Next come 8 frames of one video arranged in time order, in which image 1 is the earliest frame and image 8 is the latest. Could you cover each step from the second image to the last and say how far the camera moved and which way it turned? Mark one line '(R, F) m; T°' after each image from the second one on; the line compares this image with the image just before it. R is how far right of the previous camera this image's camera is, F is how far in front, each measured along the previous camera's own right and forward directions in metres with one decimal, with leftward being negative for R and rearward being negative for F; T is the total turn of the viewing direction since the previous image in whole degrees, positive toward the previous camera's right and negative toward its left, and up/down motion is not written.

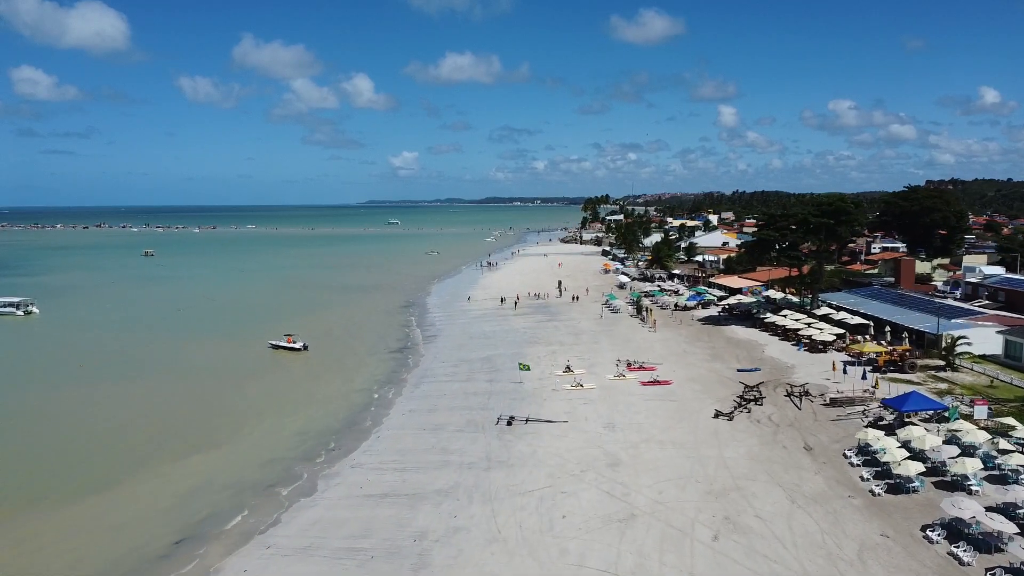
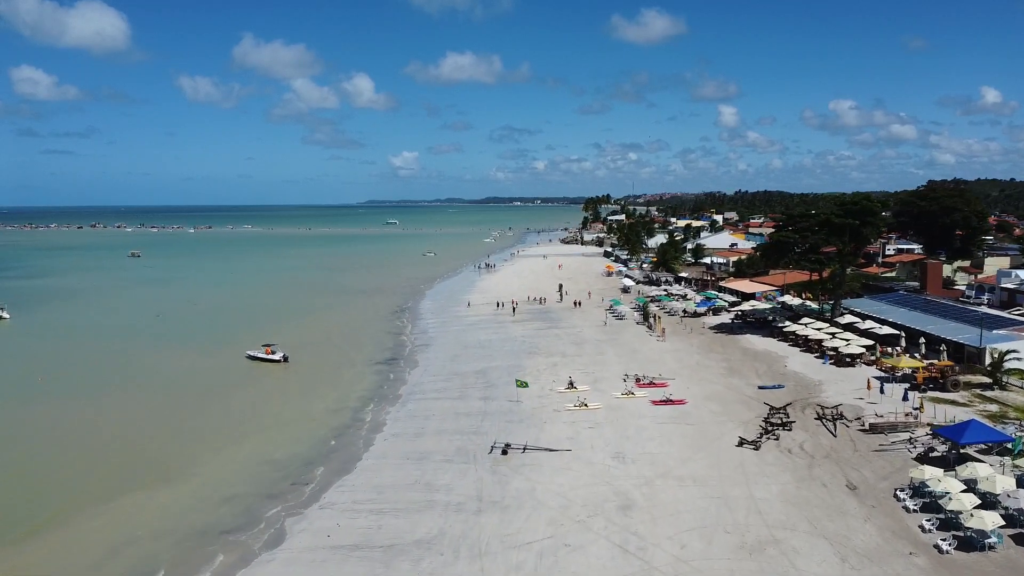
(+0.2, +2.9) m; 0°
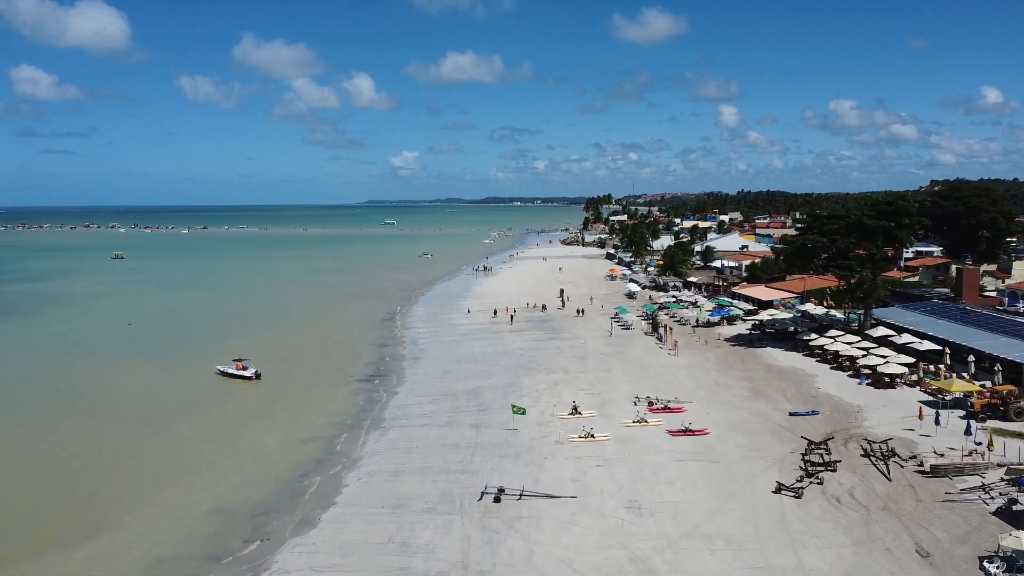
(+0.2, +3.3) m; 0°
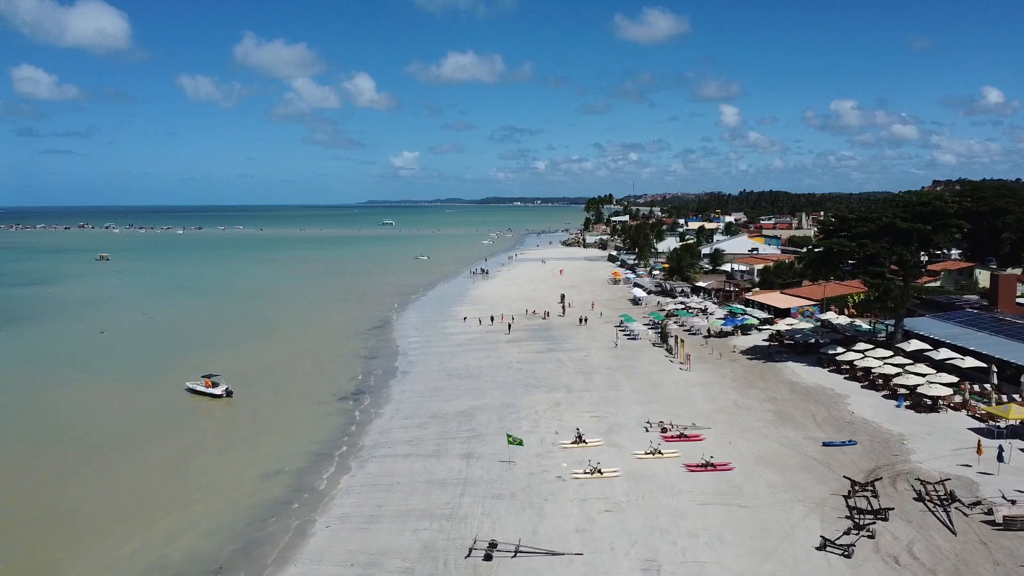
(+0.2, +2.8) m; 0°
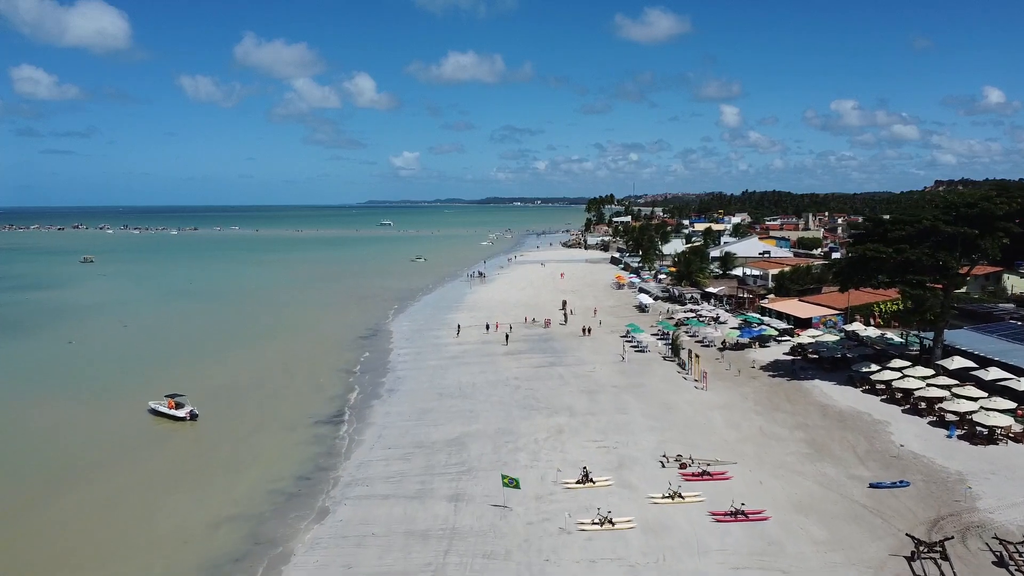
(+0.1, +2.9) m; 0°
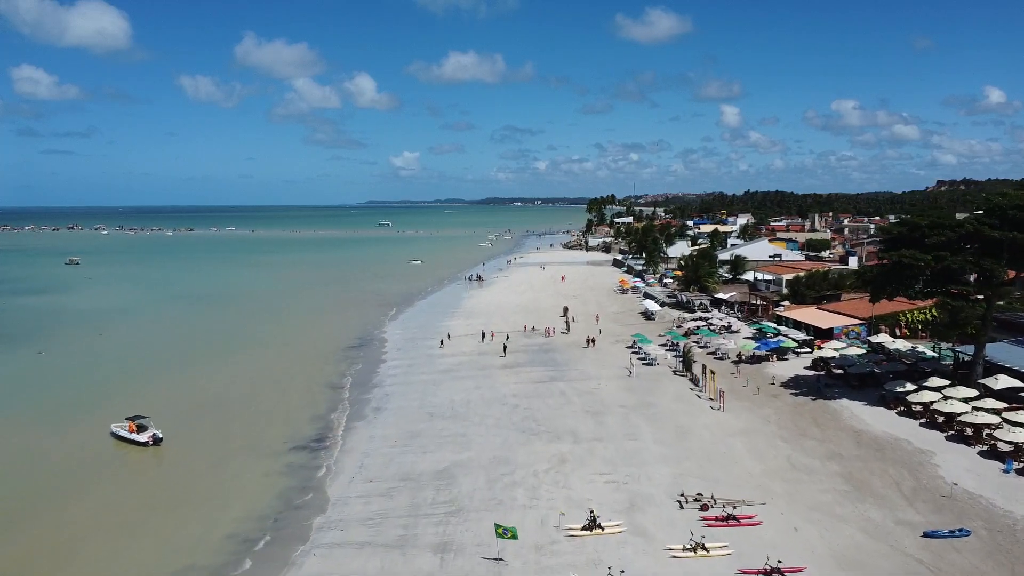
(+0.1, +2.5) m; 0°
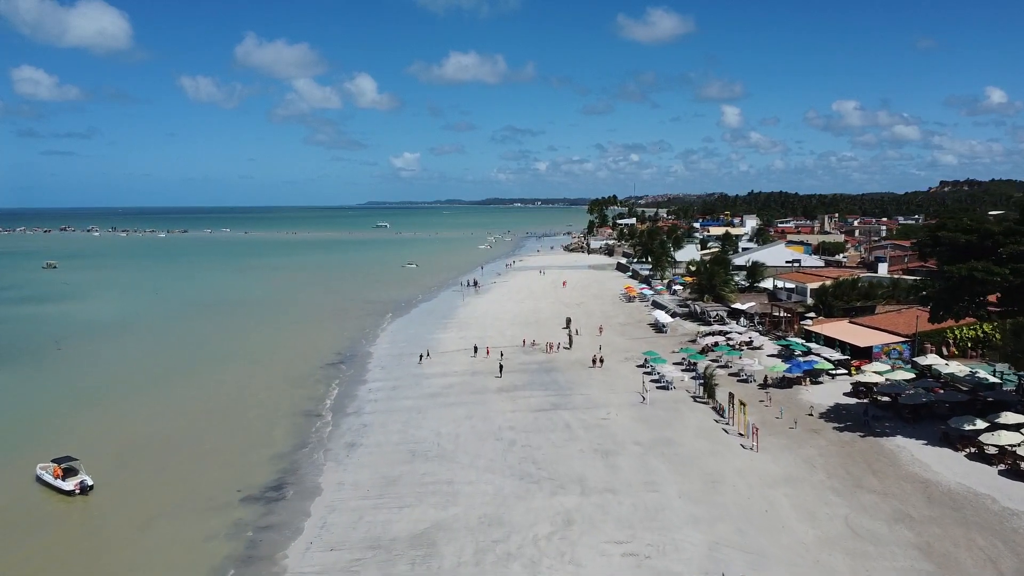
(+0.2, +3.7) m; 0°
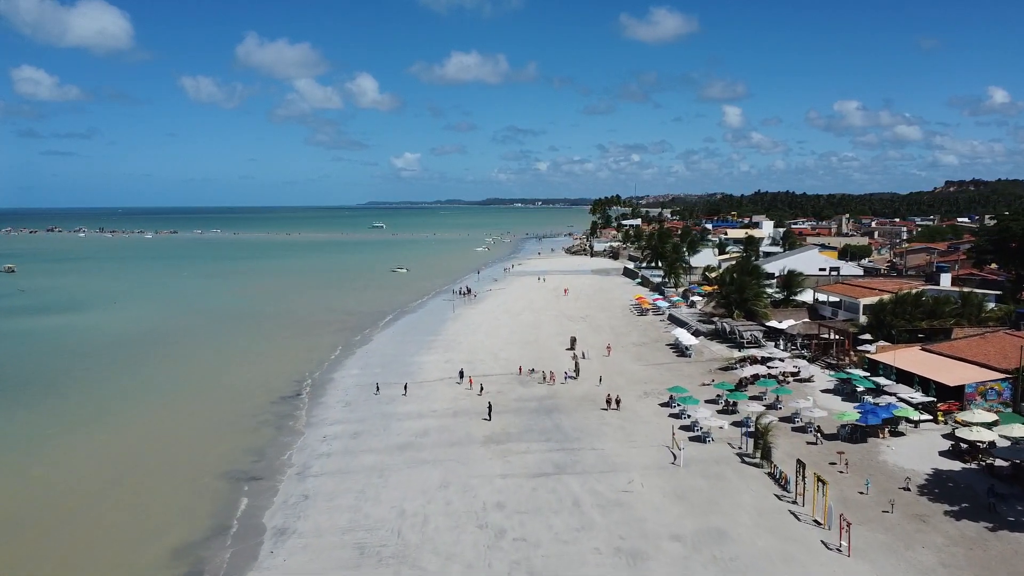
(+0.3, +6.2) m; 0°
